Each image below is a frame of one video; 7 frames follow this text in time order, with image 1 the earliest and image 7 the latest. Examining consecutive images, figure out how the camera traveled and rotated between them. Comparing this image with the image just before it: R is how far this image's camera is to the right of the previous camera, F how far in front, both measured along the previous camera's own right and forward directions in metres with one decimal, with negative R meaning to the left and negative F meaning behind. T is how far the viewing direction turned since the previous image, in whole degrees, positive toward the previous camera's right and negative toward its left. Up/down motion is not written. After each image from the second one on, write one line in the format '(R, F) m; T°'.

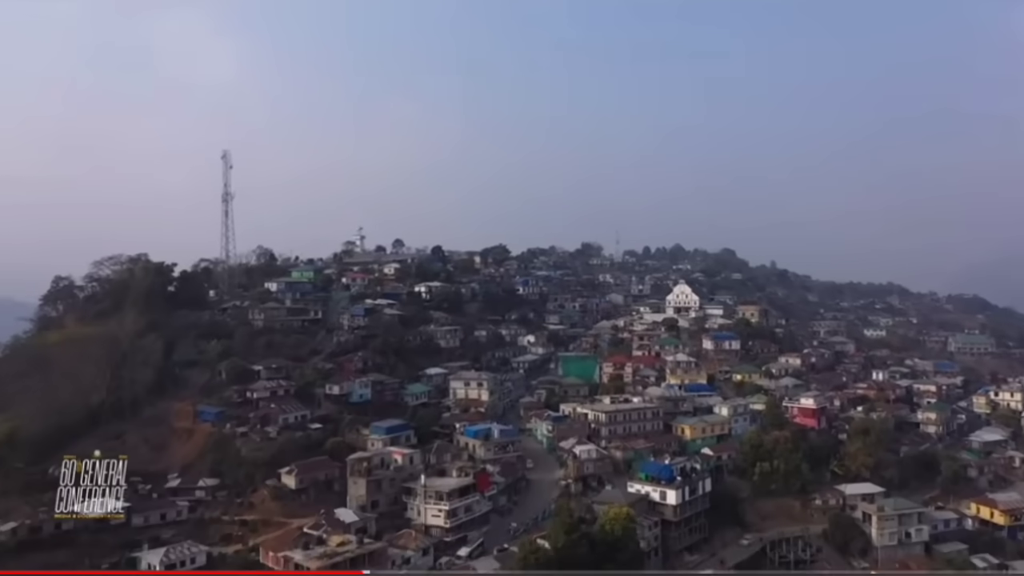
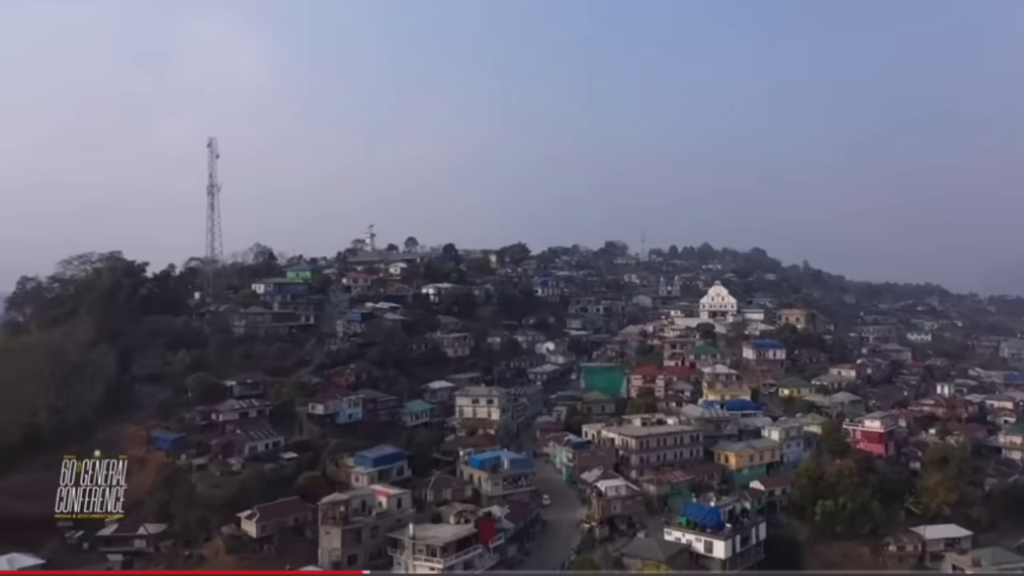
(+0.2, +2.7) m; -2°
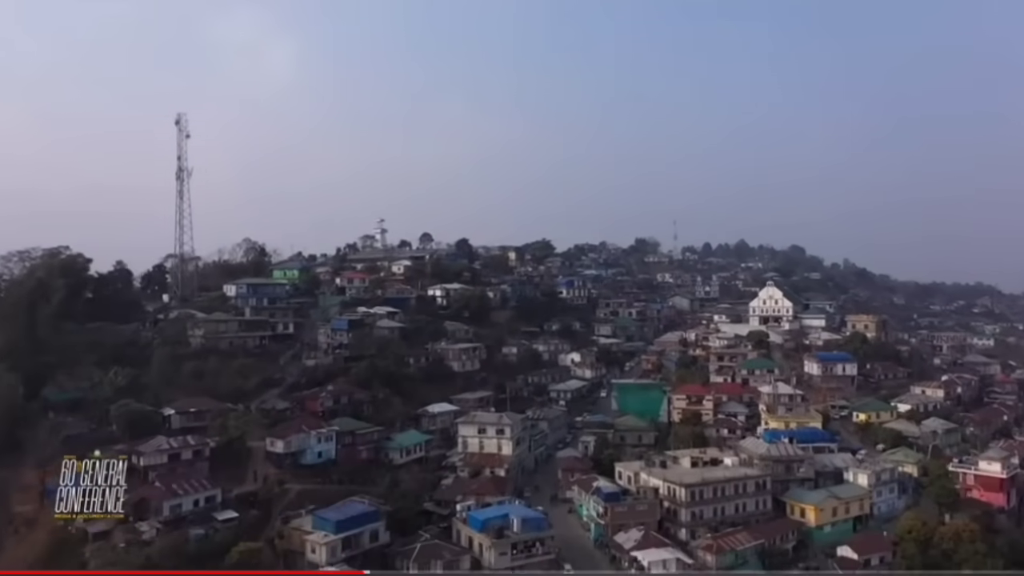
(+0.2, +3.5) m; -2°
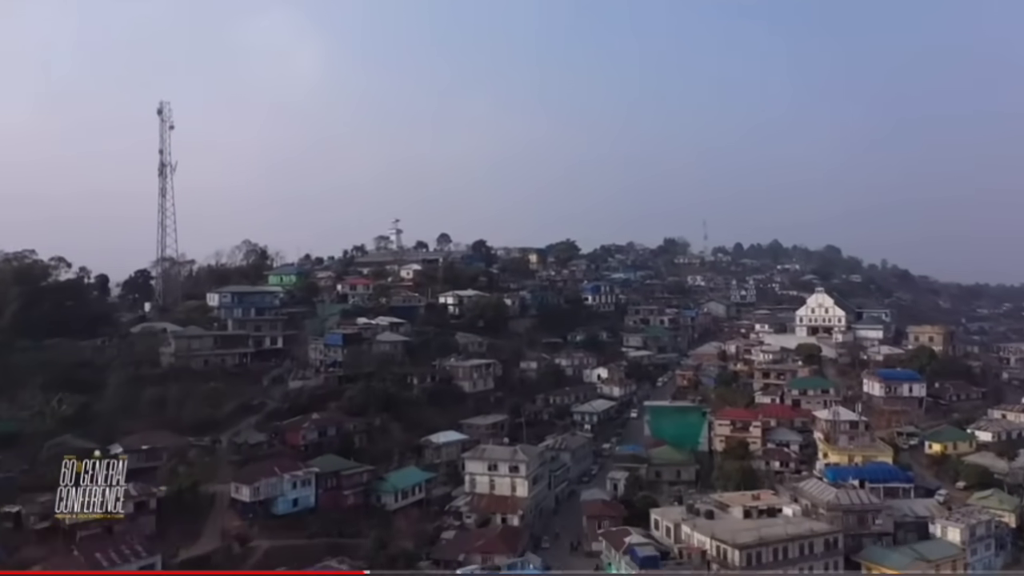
(+0.1, +2.2) m; -2°
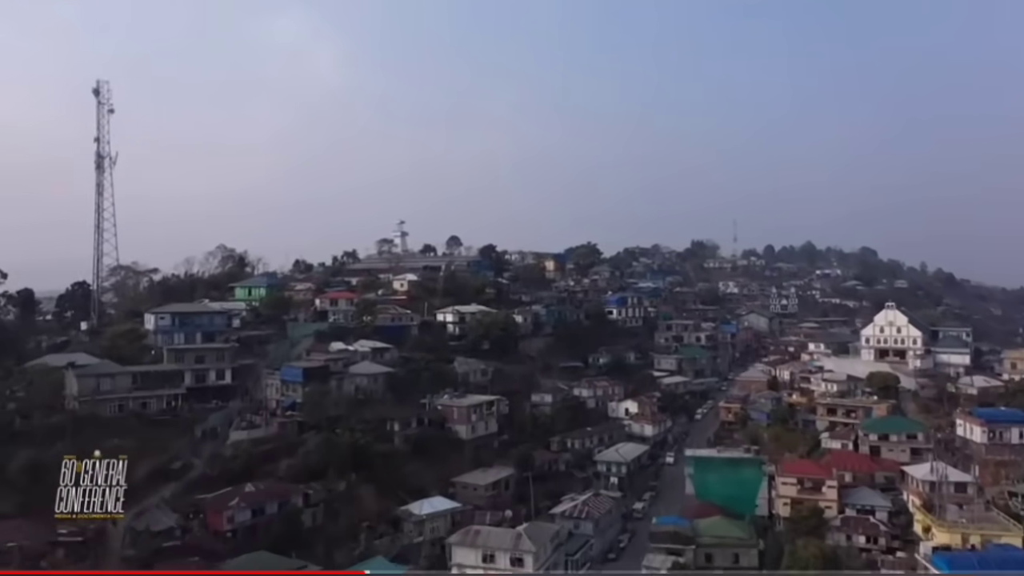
(+0.2, +3.2) m; -1°
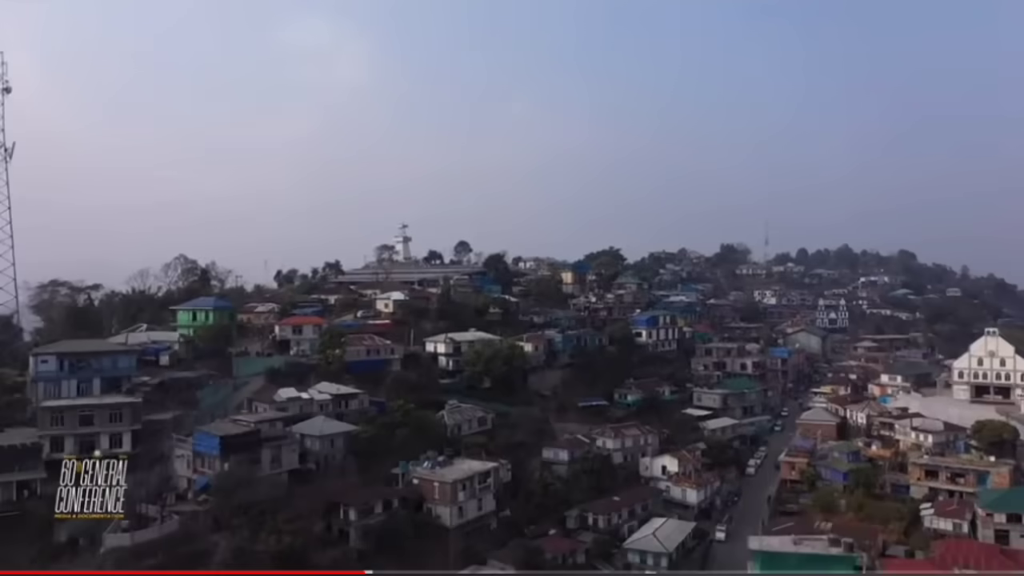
(+0.2, +3.3) m; -1°
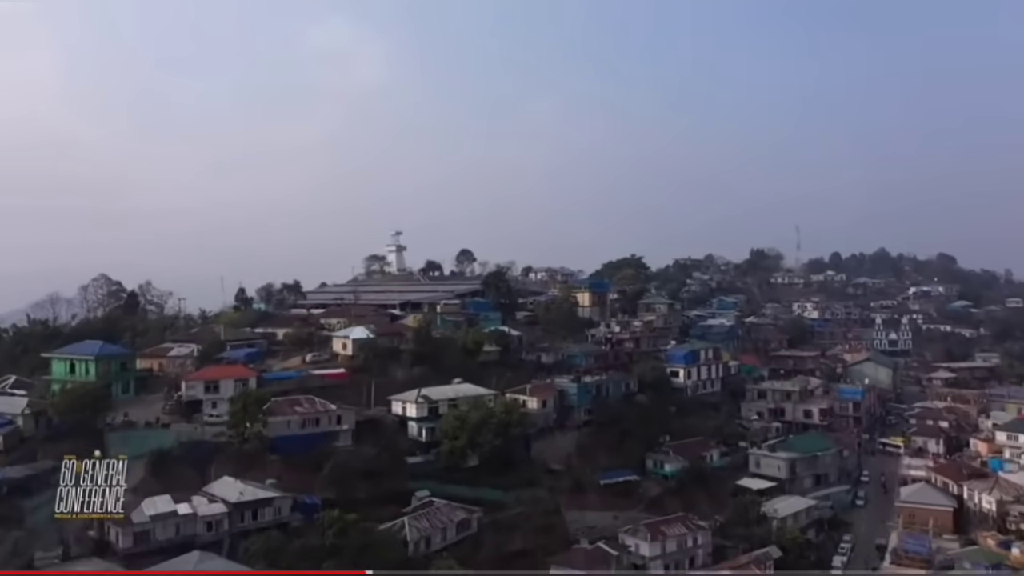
(+0.2, +3.8) m; -1°
